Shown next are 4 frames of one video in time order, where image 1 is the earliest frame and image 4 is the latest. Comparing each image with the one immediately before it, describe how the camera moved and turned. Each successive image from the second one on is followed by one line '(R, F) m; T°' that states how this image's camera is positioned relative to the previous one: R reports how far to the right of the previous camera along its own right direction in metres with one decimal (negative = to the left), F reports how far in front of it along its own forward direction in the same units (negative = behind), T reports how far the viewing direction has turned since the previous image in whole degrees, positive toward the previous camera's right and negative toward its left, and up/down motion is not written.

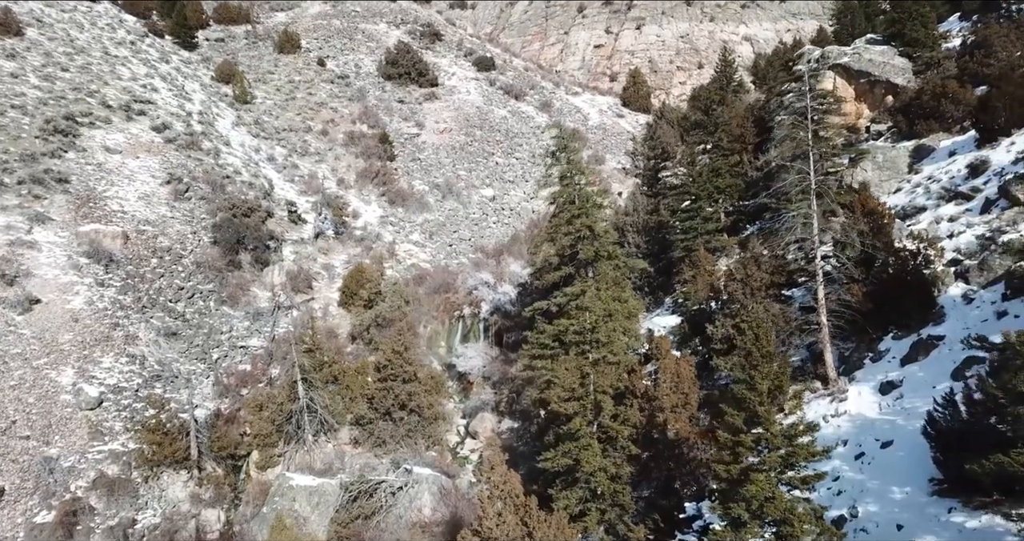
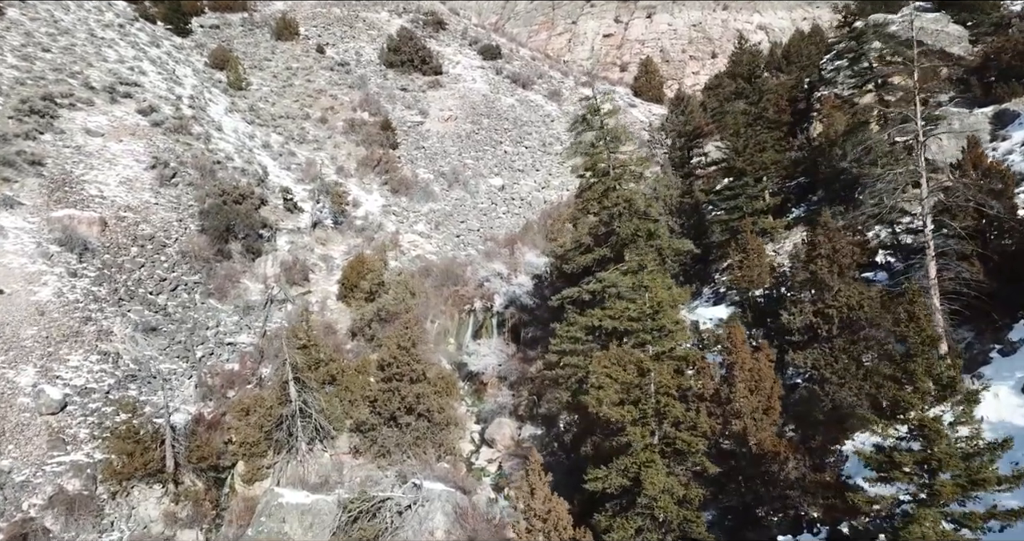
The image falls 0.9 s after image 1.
(-0.4, +1.9) m; 0°
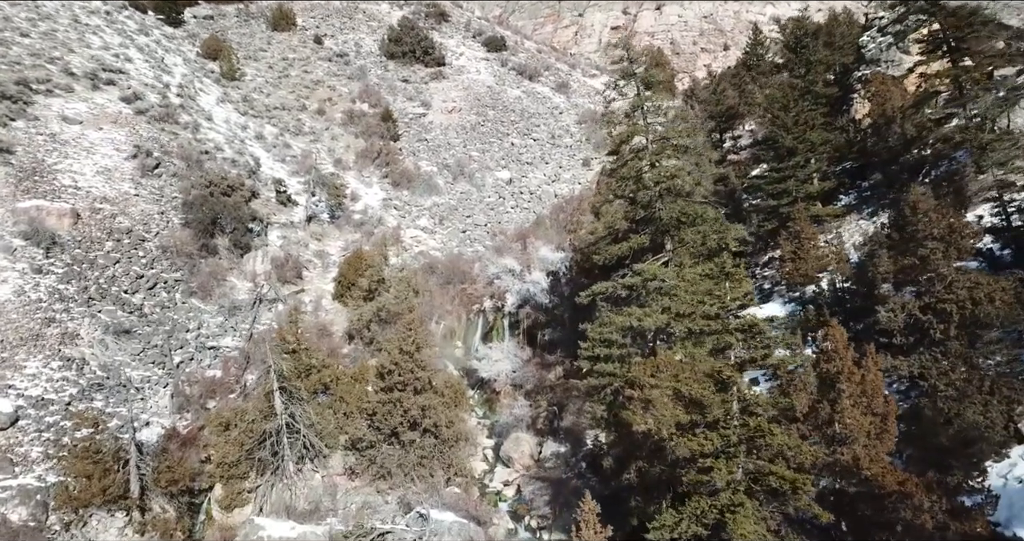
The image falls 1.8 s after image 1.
(-0.3, +1.7) m; 0°
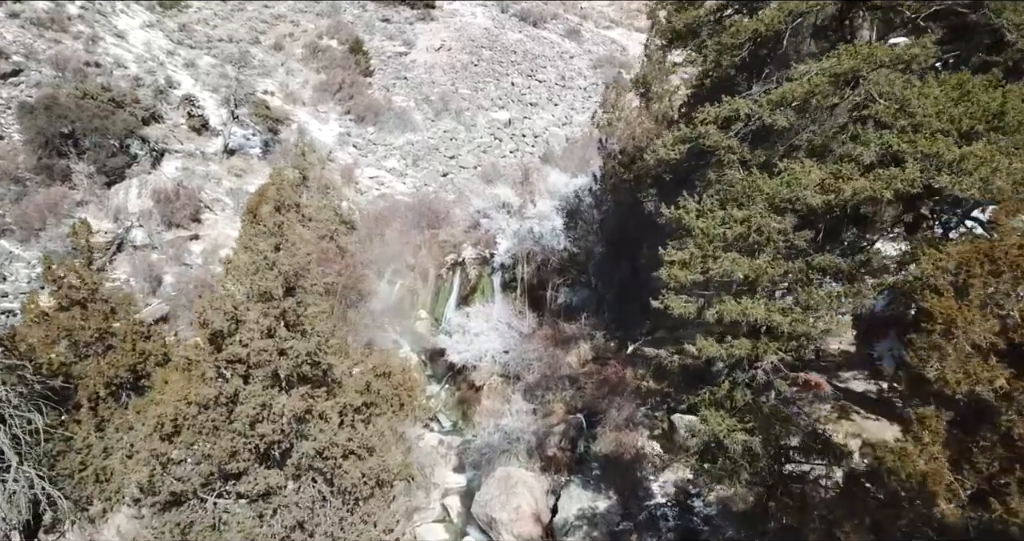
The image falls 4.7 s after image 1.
(+0.1, +6.0) m; 0°
